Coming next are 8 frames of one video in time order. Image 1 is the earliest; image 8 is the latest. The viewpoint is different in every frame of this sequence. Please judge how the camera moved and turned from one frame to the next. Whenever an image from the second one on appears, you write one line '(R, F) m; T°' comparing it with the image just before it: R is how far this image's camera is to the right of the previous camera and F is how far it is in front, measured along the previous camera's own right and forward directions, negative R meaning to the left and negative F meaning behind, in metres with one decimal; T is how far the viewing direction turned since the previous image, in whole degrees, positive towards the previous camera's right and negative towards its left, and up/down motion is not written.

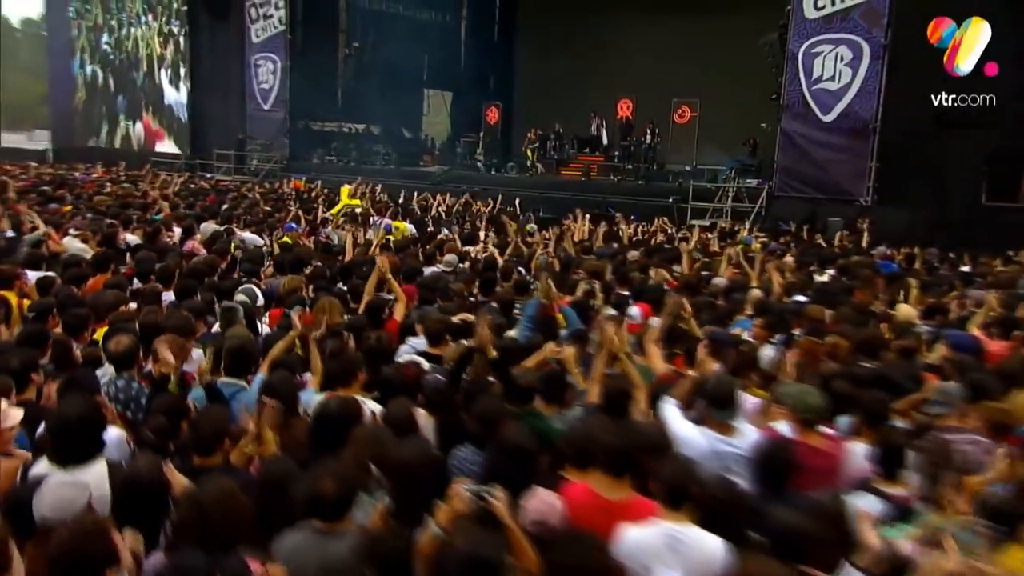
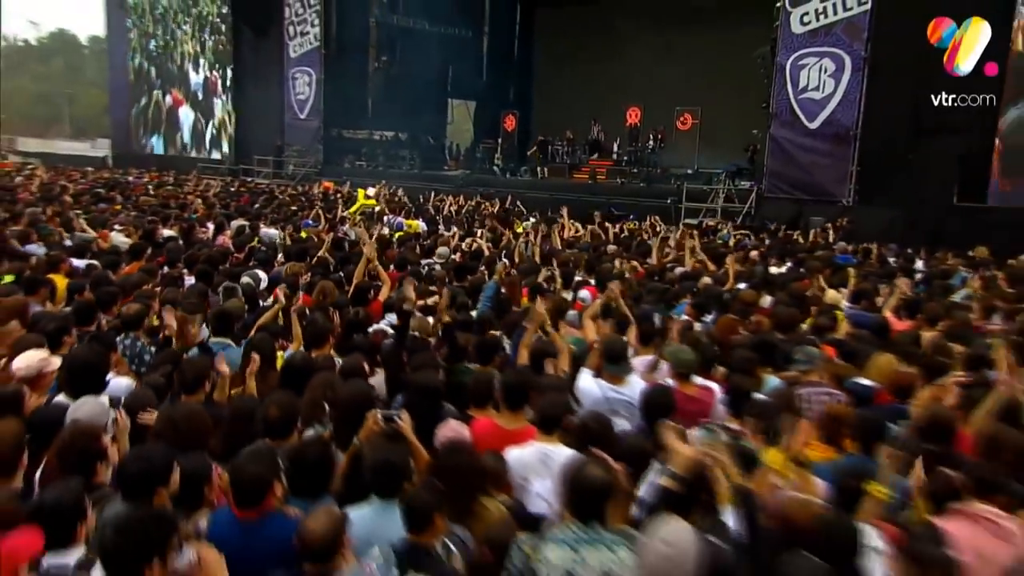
(+0.7, -0.8) m; -4°
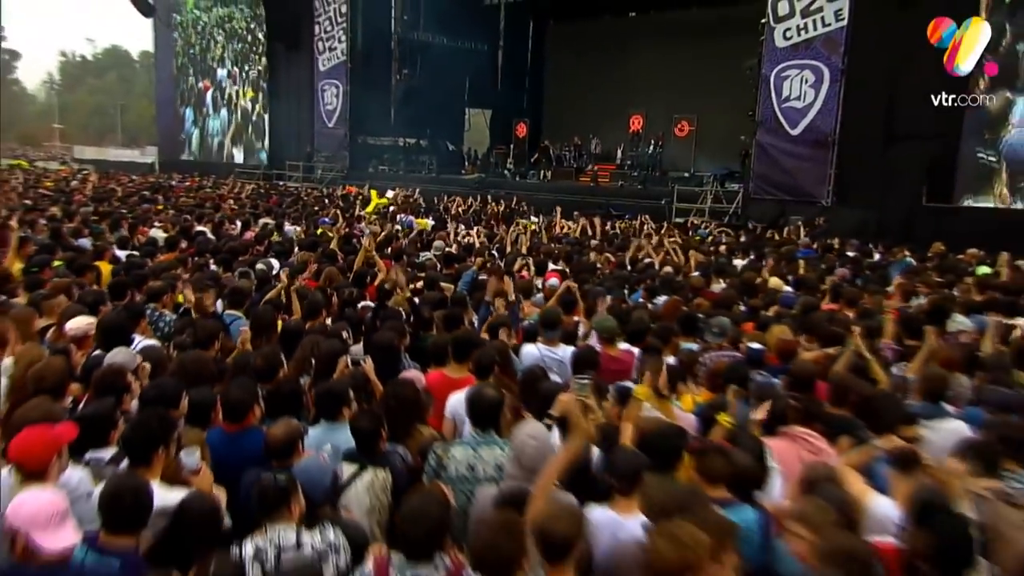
(+0.6, -0.9) m; -3°
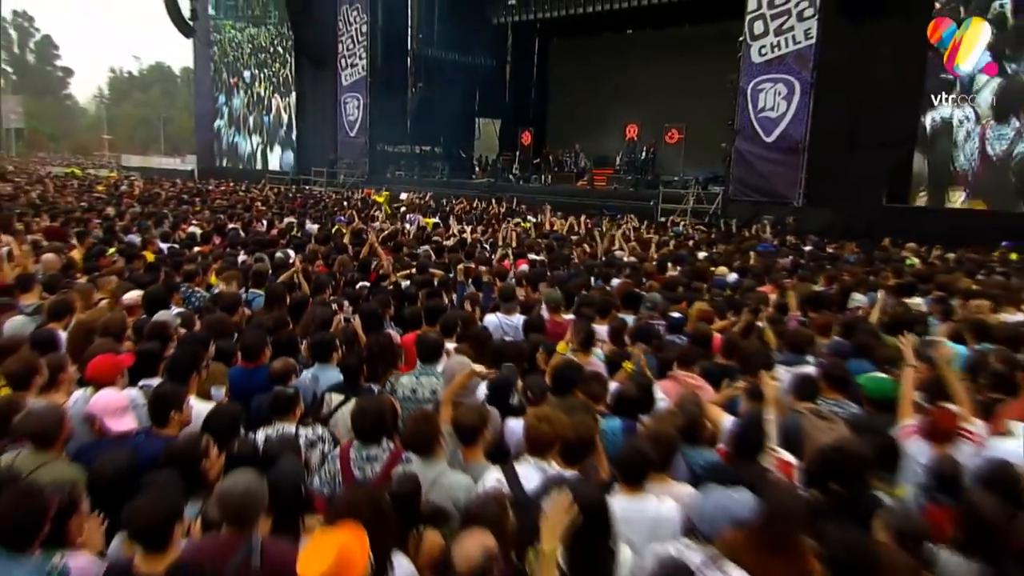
(+0.5, -1.2) m; -2°
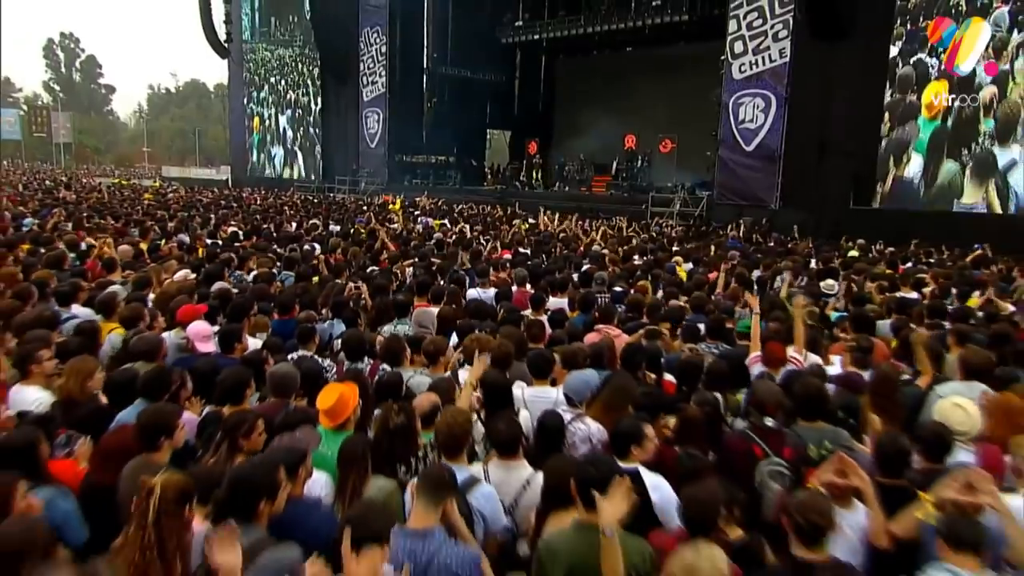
(+0.4, -1.3) m; -2°
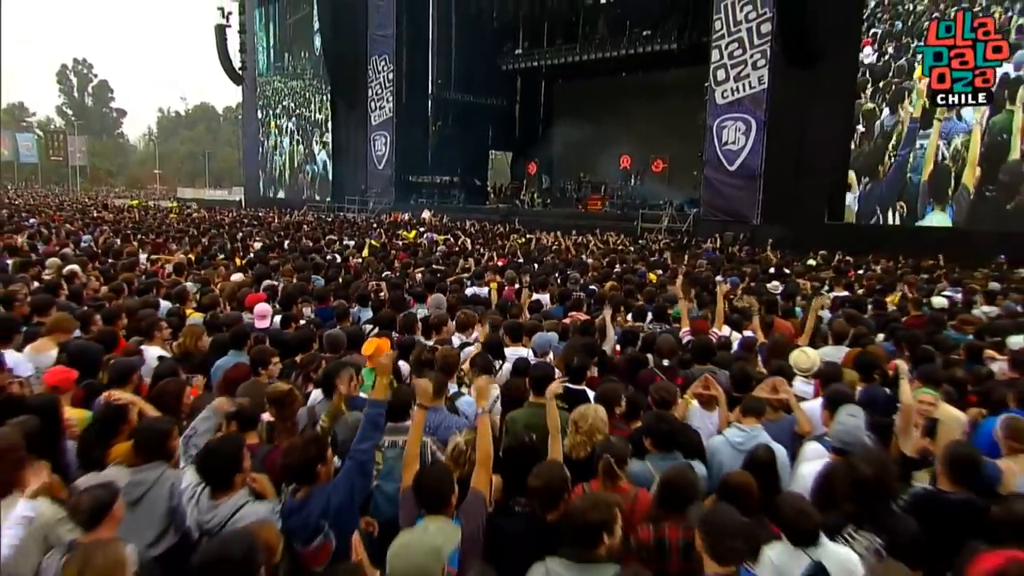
(+0.1, -1.0) m; 0°
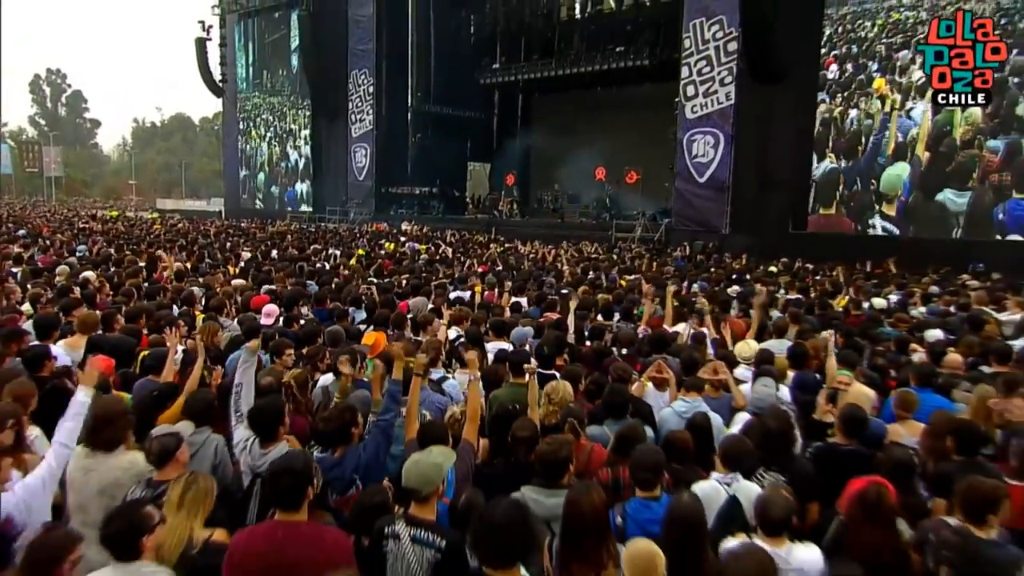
(0.0, -0.5) m; +2°
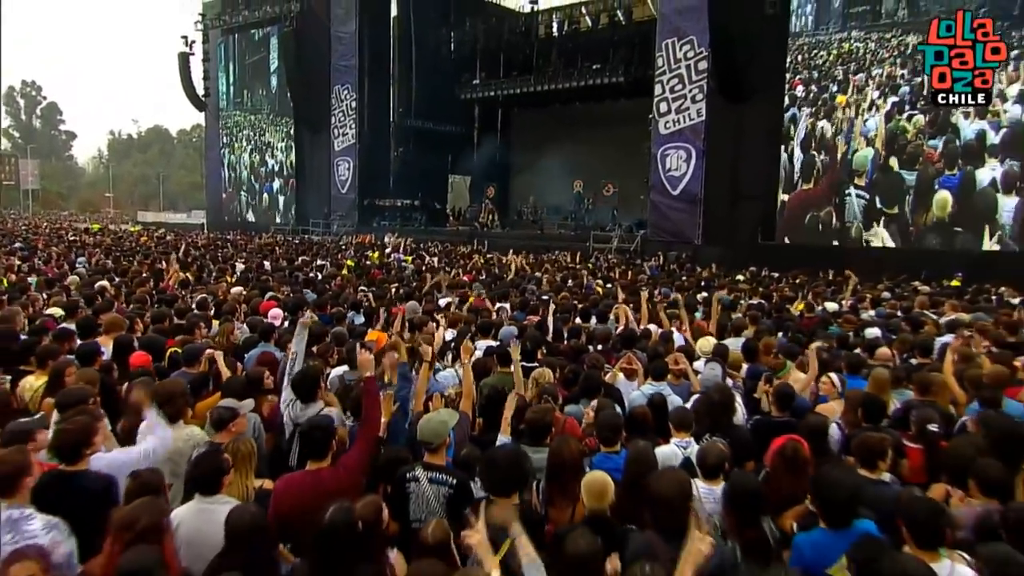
(0.0, -0.5) m; +1°
